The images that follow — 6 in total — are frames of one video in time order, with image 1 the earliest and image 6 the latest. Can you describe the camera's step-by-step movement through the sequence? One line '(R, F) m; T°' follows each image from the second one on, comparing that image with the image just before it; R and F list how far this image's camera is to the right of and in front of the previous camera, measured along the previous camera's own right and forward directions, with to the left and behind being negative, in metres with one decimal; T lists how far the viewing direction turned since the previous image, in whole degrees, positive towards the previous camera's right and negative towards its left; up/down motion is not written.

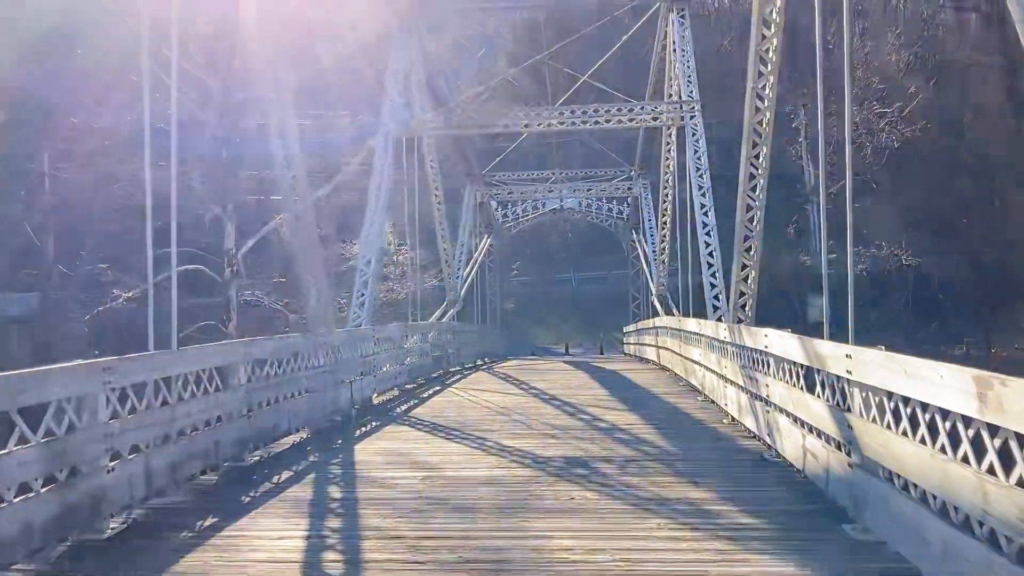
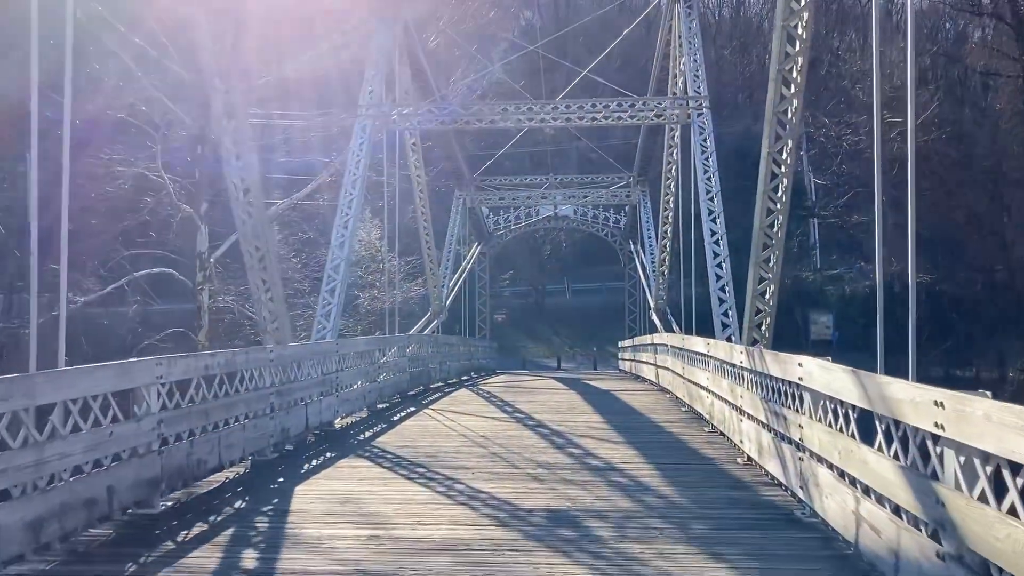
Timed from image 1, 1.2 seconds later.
(+0.1, +1.3) m; 0°
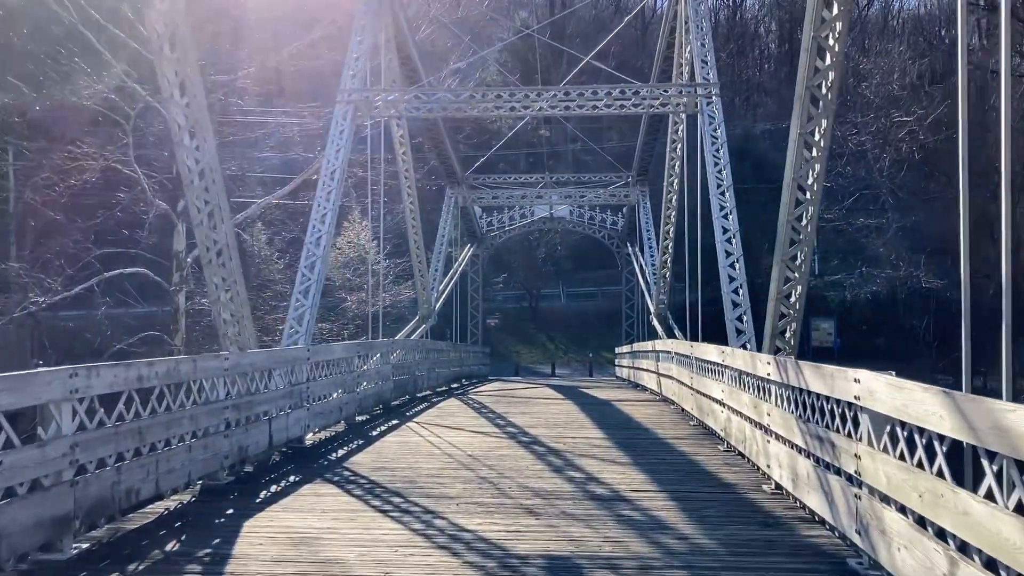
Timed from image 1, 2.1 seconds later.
(0.0, +1.0) m; 0°
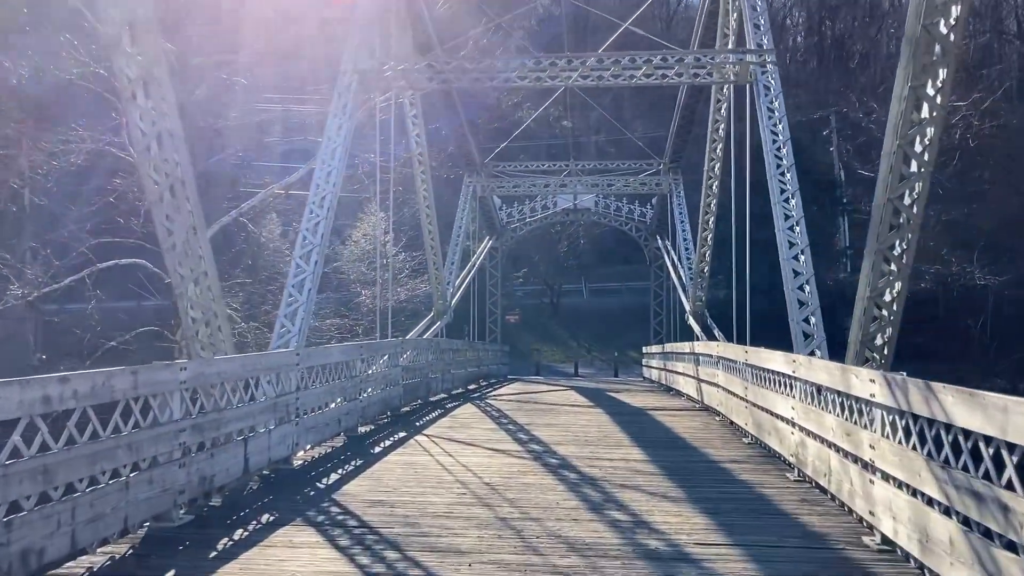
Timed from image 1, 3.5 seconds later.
(-0.1, +1.5) m; -1°
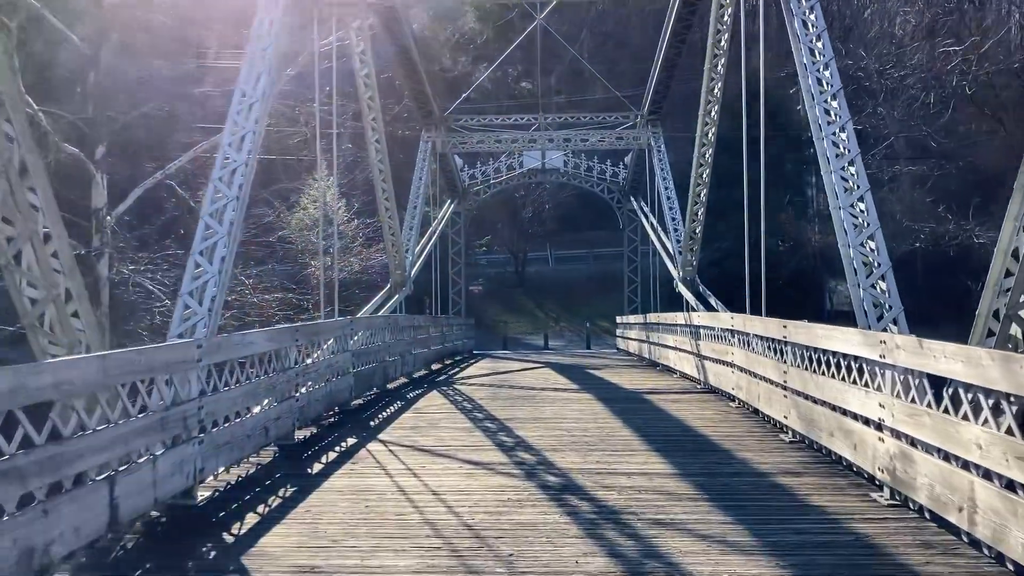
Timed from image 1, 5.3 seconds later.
(-0.2, +2.1) m; +3°
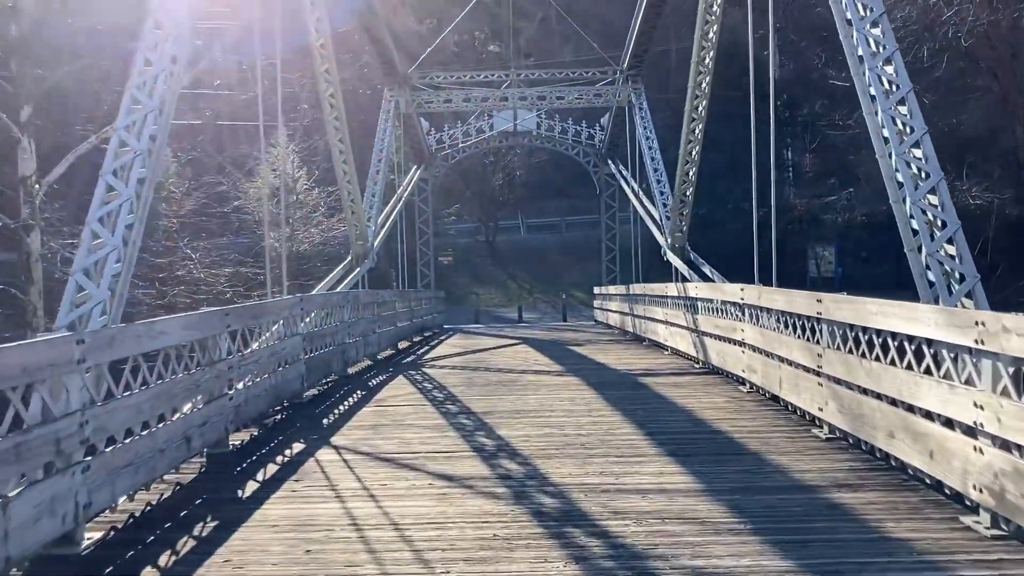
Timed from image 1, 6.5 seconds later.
(-0.1, +1.3) m; +2°
